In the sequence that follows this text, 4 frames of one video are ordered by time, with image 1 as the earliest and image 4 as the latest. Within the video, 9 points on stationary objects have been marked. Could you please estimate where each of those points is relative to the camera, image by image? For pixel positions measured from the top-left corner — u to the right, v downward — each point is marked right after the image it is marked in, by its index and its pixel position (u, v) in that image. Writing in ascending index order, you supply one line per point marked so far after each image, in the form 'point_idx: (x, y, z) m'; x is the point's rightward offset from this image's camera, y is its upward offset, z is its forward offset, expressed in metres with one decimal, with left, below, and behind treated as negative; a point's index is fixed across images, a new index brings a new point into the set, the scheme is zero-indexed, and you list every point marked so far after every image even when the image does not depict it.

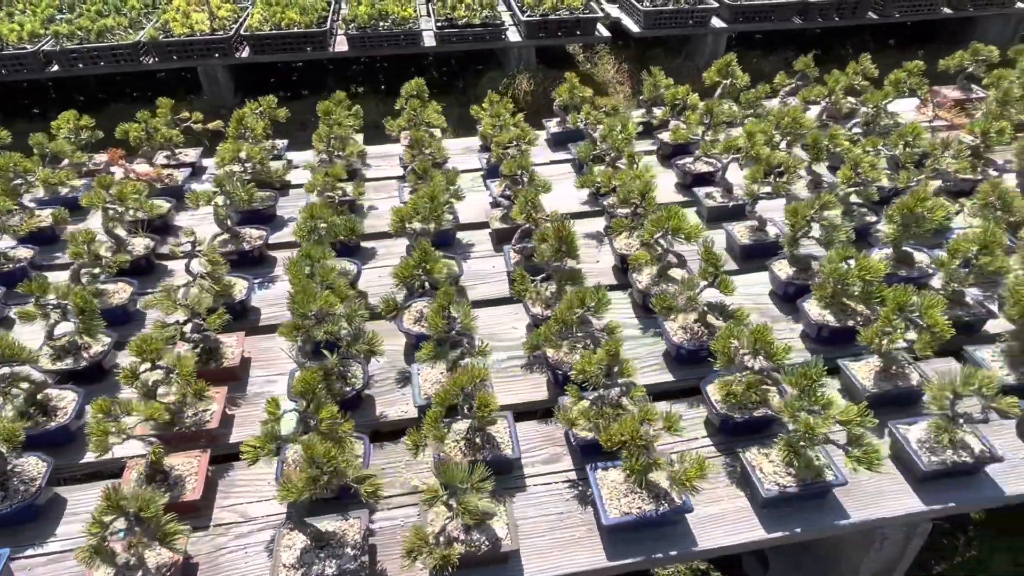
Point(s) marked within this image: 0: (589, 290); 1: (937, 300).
0: (+0.3, 0.0, +2.9) m
1: (+1.7, -0.1, +2.7) m
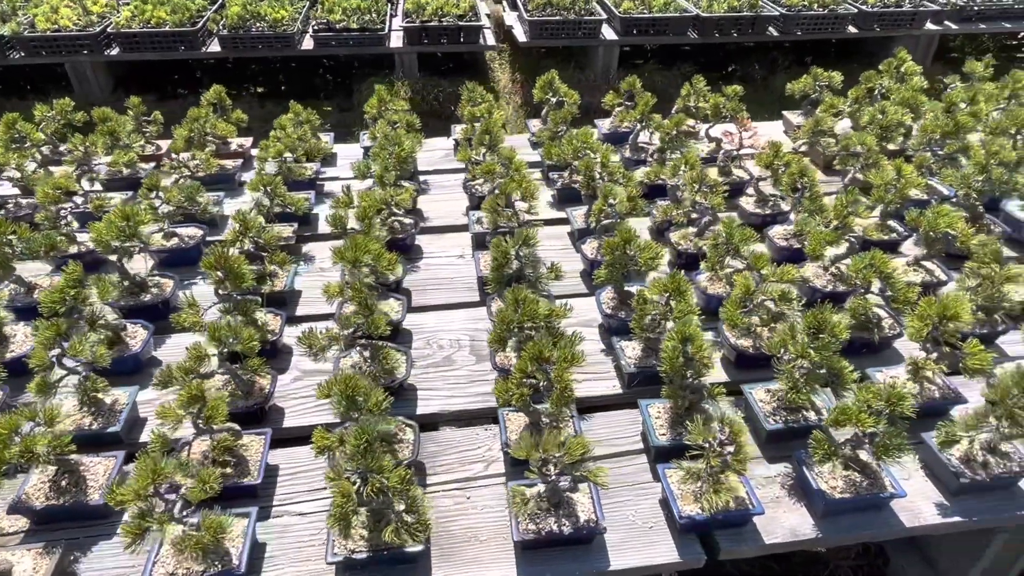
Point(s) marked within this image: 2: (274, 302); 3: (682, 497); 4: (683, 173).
0: (-1.1, -0.2, +2.7) m
1: (+0.3, -0.2, +2.5) m
2: (-1.2, -0.1, +3.4) m
3: (+0.6, -0.7, +2.4) m
4: (+1.0, +0.7, +3.9) m
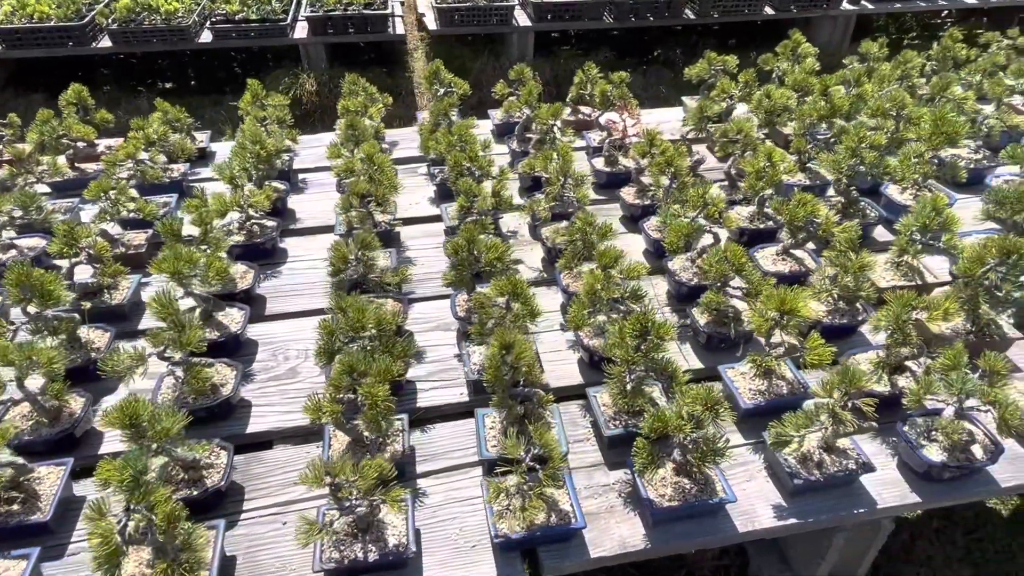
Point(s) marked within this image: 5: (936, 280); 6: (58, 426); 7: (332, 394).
0: (-1.8, -0.2, +2.5) m
1: (-0.4, -0.3, +2.4) m
2: (-1.9, -0.1, +3.2) m
3: (0.0, -0.8, +2.3) m
4: (+0.2, +0.7, +3.8) m
5: (+2.1, 0.0, +3.3) m
6: (-1.7, -0.5, +2.5) m
7: (-0.6, -0.4, +2.3) m
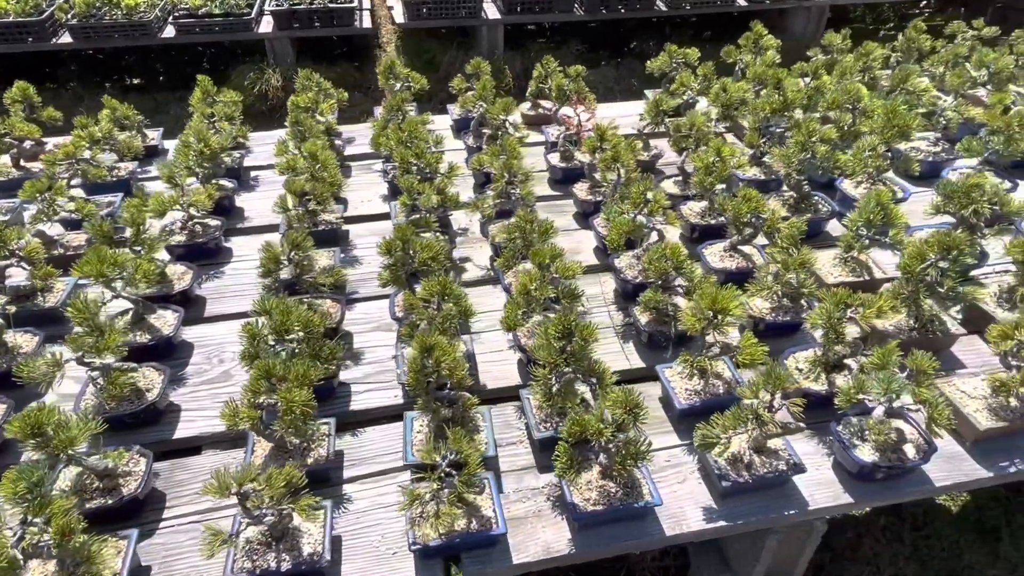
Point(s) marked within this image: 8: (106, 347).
0: (-2.1, -0.2, +2.5) m
1: (-0.7, -0.3, +2.3) m
2: (-2.2, -0.1, +3.1) m
3: (-0.3, -0.8, +2.2) m
4: (0.0, +0.7, +3.7) m
5: (+1.8, +0.1, +3.3) m
6: (-2.0, -0.5, +2.5) m
7: (-0.9, -0.4, +2.3) m
8: (-1.5, -0.2, +2.4) m
